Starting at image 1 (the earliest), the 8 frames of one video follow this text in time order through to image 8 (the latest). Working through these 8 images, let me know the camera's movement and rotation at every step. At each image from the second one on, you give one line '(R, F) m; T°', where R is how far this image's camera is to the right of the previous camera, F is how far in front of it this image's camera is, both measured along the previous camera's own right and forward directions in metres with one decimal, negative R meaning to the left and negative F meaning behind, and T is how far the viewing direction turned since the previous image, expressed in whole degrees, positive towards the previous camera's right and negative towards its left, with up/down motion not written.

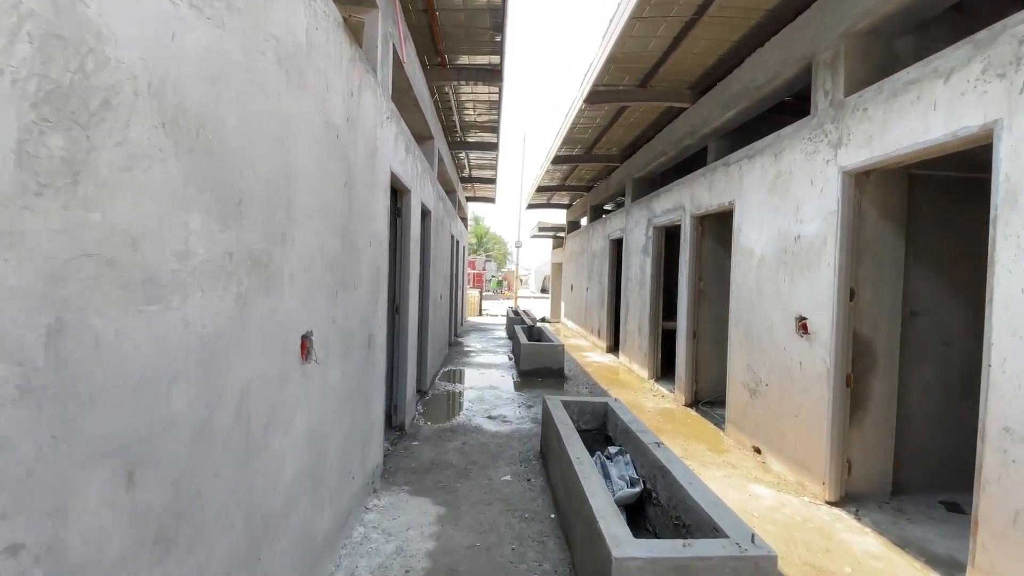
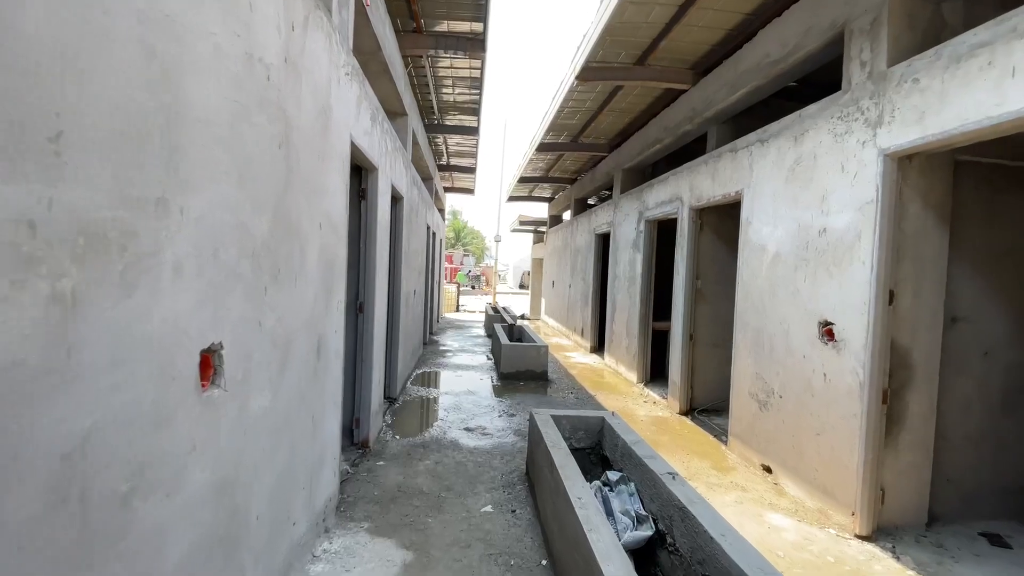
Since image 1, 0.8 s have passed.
(-0.1, +0.6) m; +3°
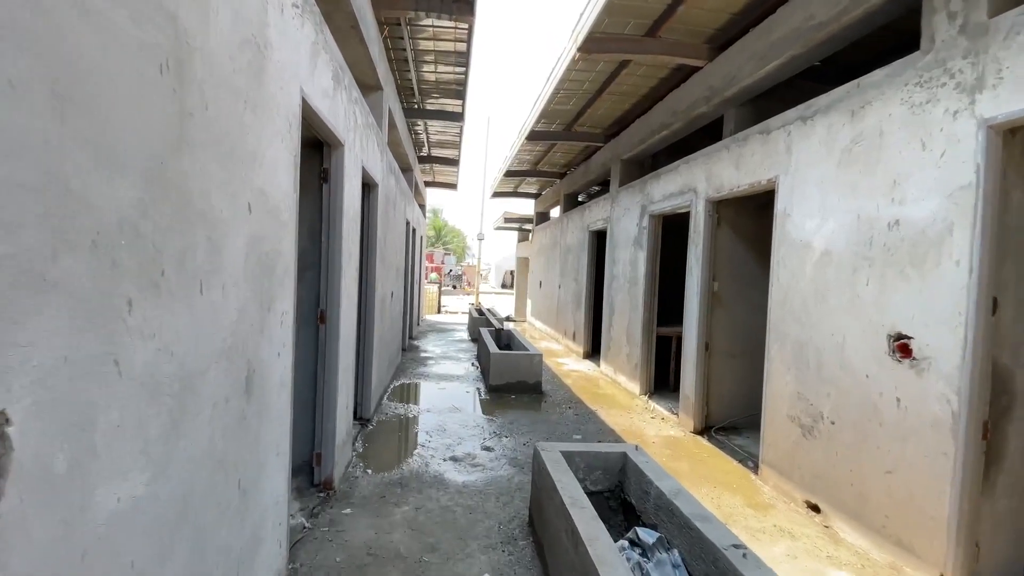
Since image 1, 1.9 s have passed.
(-0.1, +0.8) m; +2°
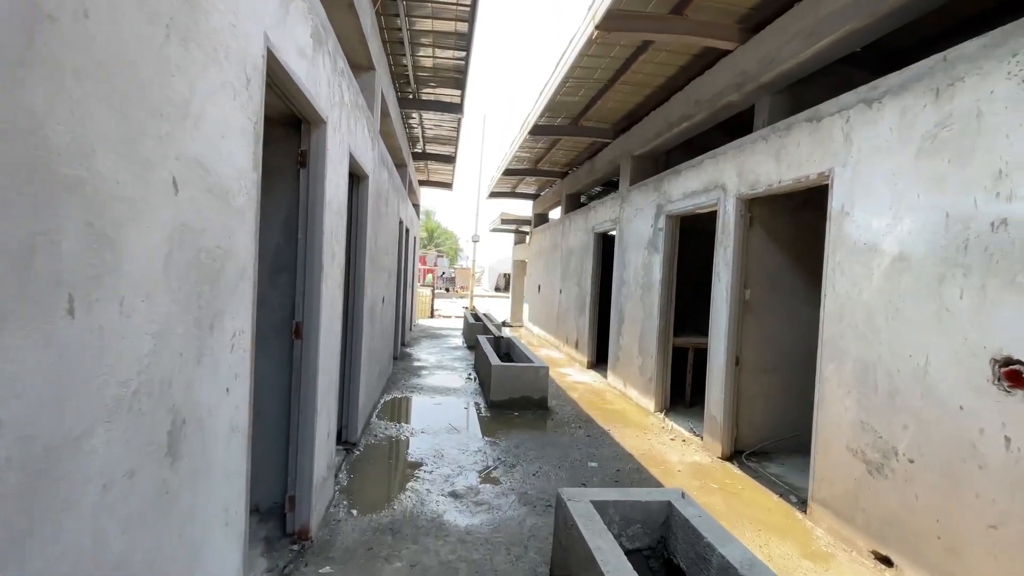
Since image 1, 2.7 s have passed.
(-0.2, +0.6) m; +1°
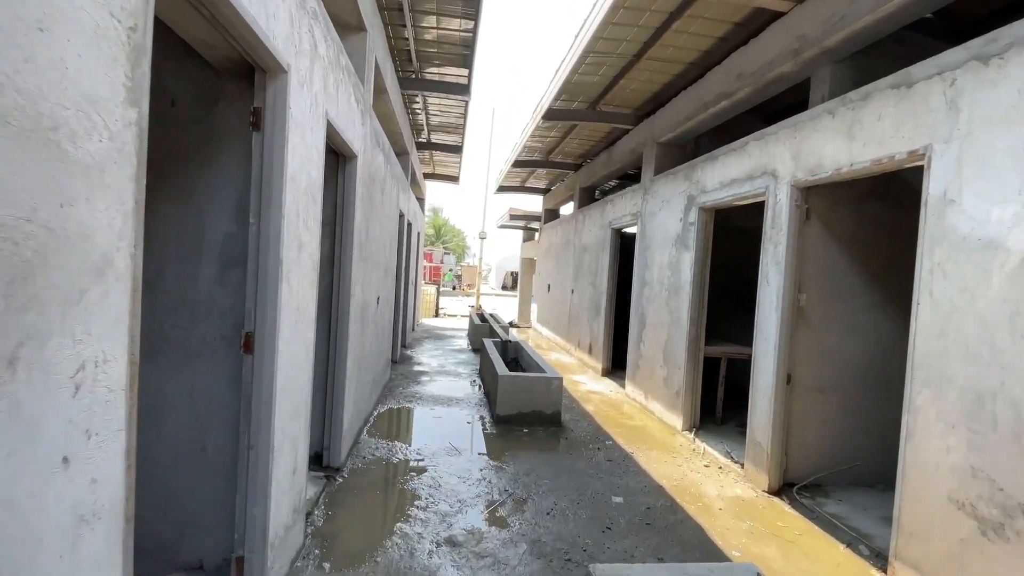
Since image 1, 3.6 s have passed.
(0.0, +0.7) m; -1°
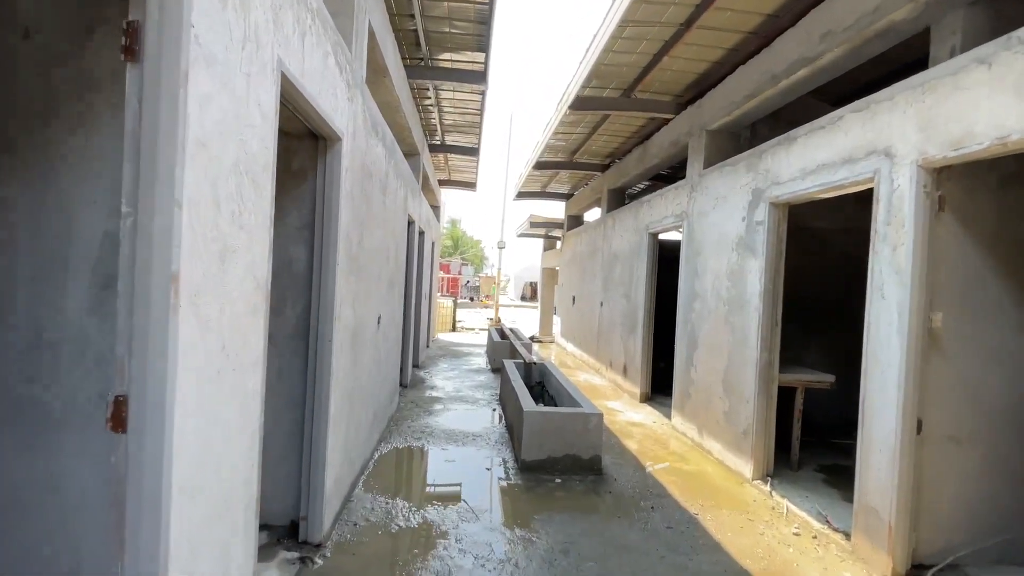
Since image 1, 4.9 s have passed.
(-0.1, +0.9) m; -2°
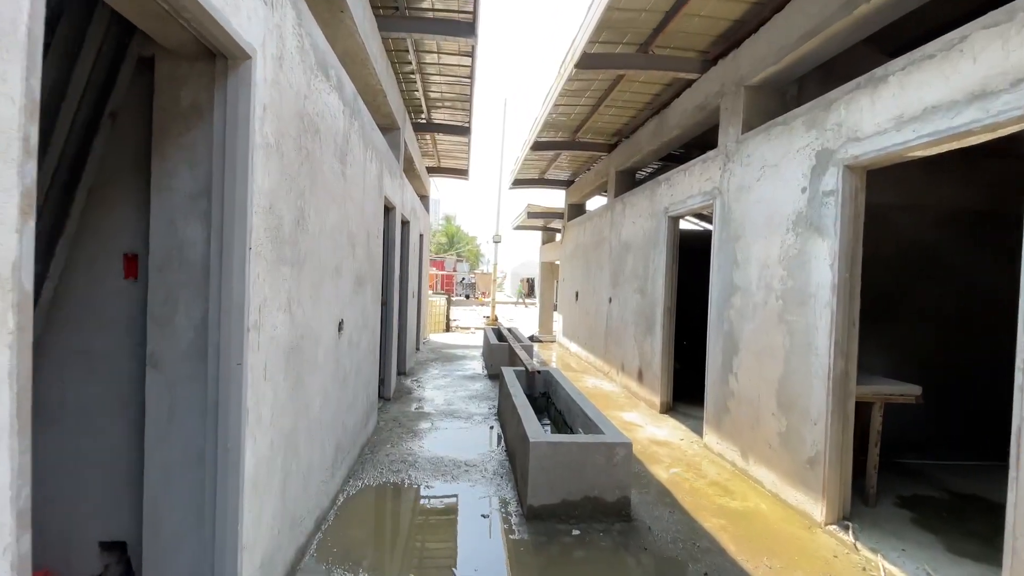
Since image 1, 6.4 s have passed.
(0.0, +1.0) m; 0°
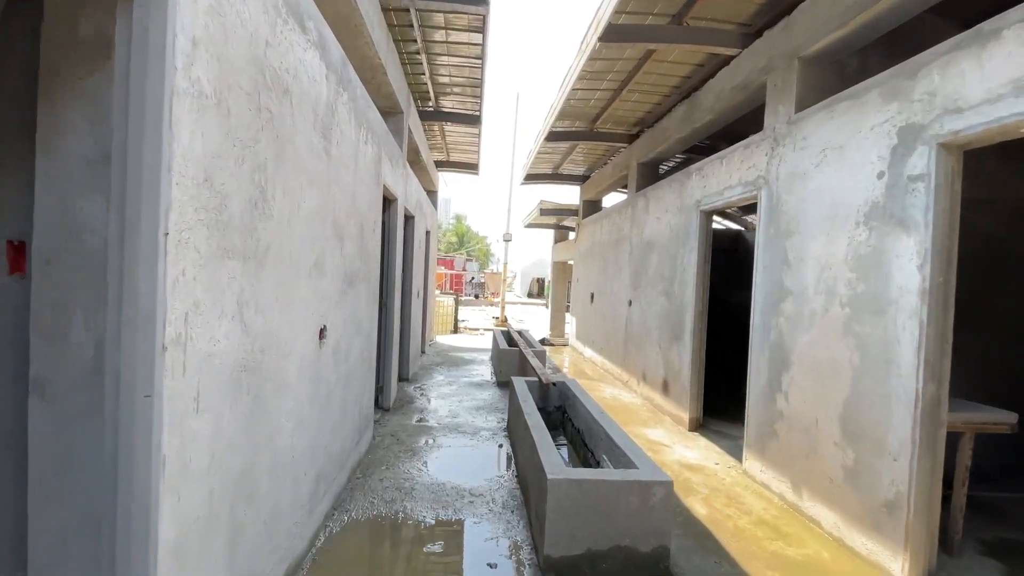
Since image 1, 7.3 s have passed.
(0.0, +0.6) m; -1°
